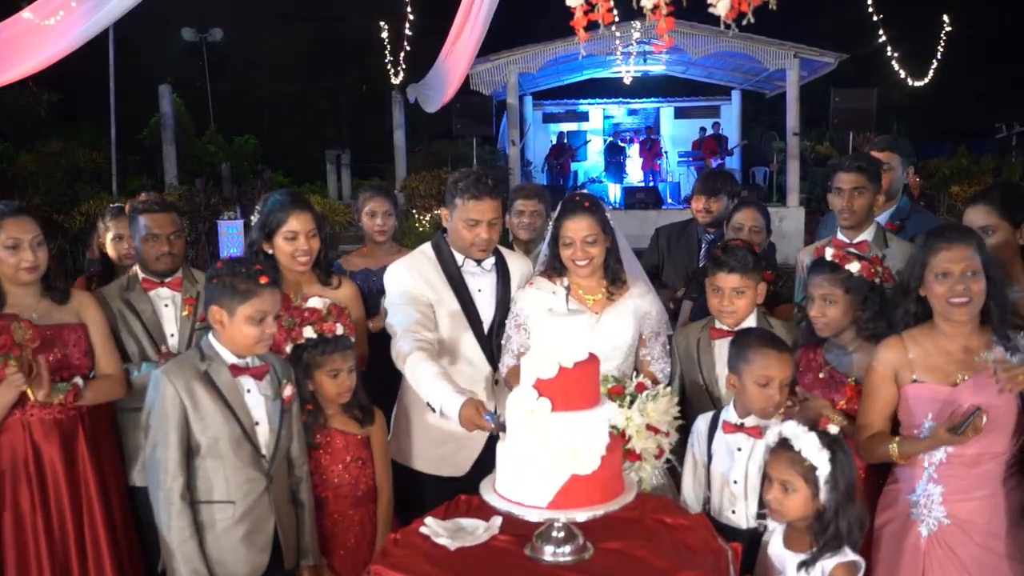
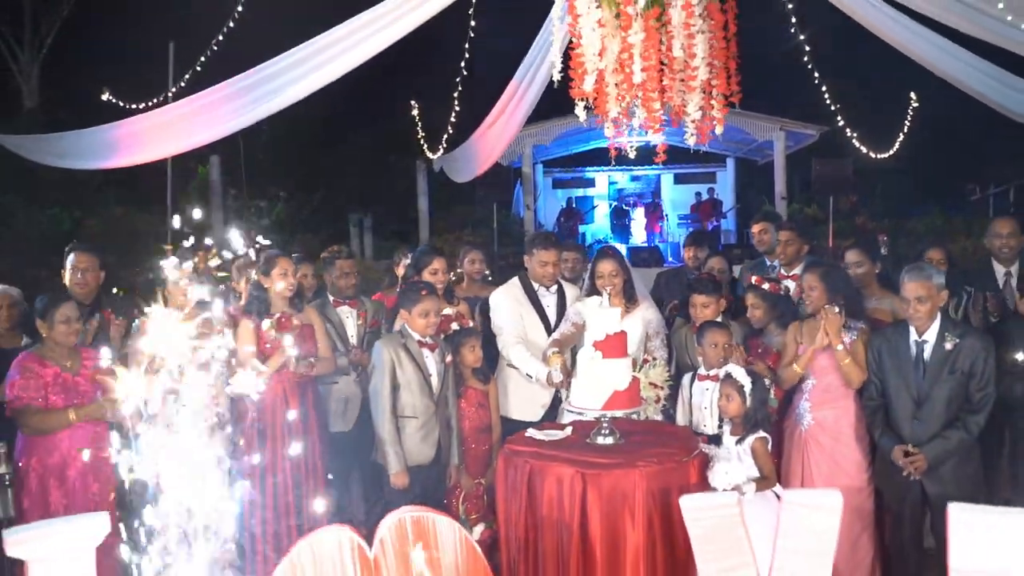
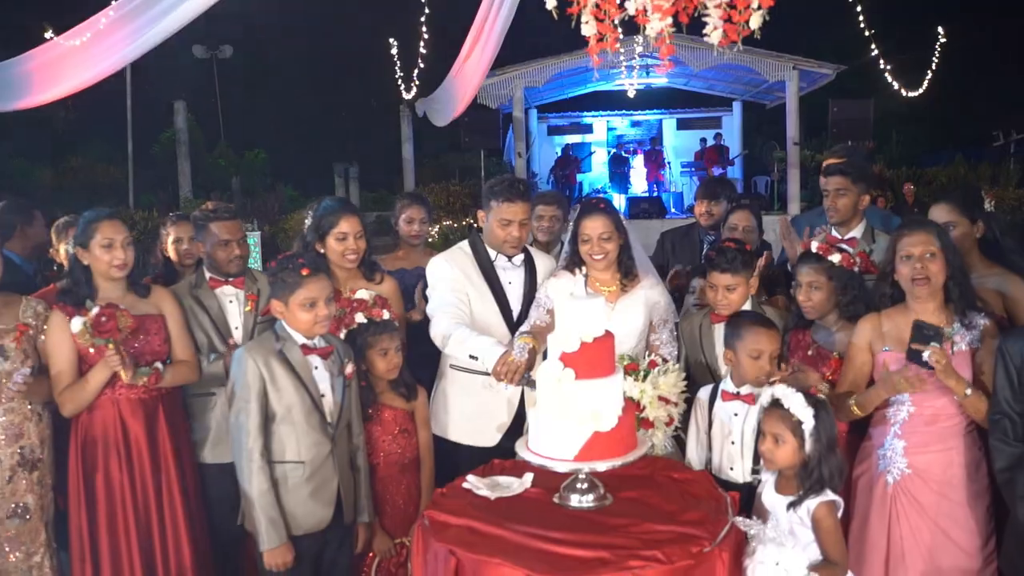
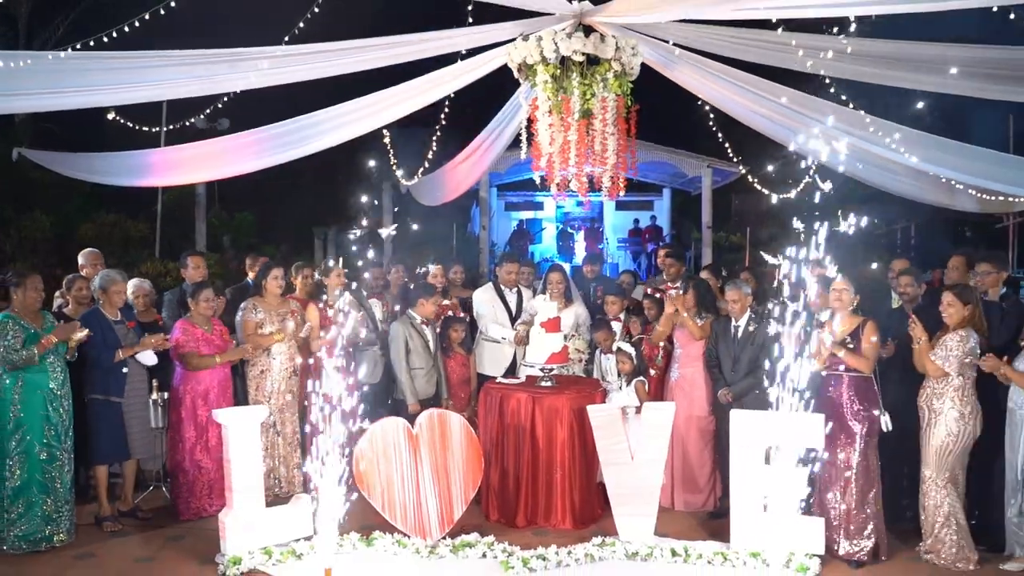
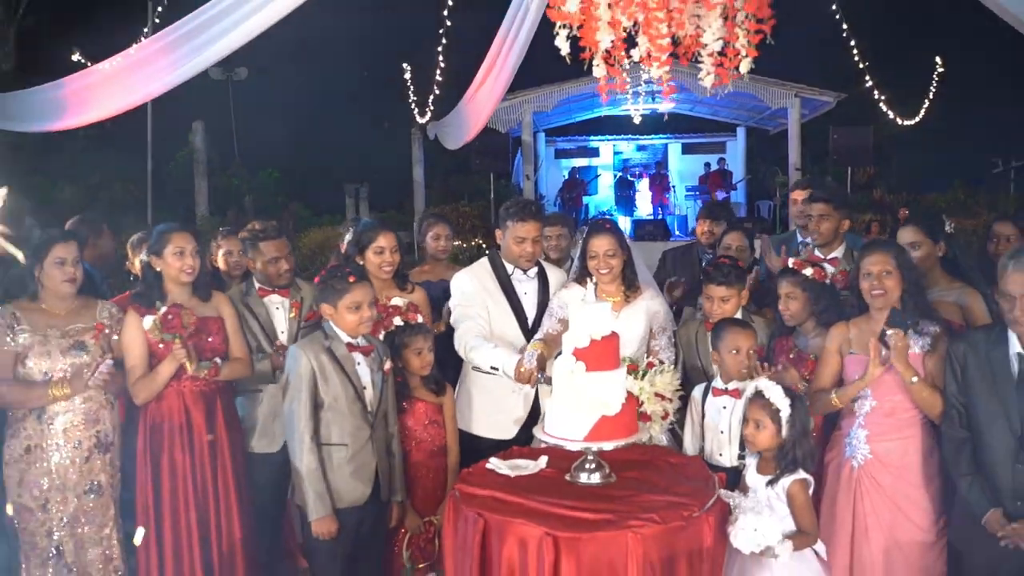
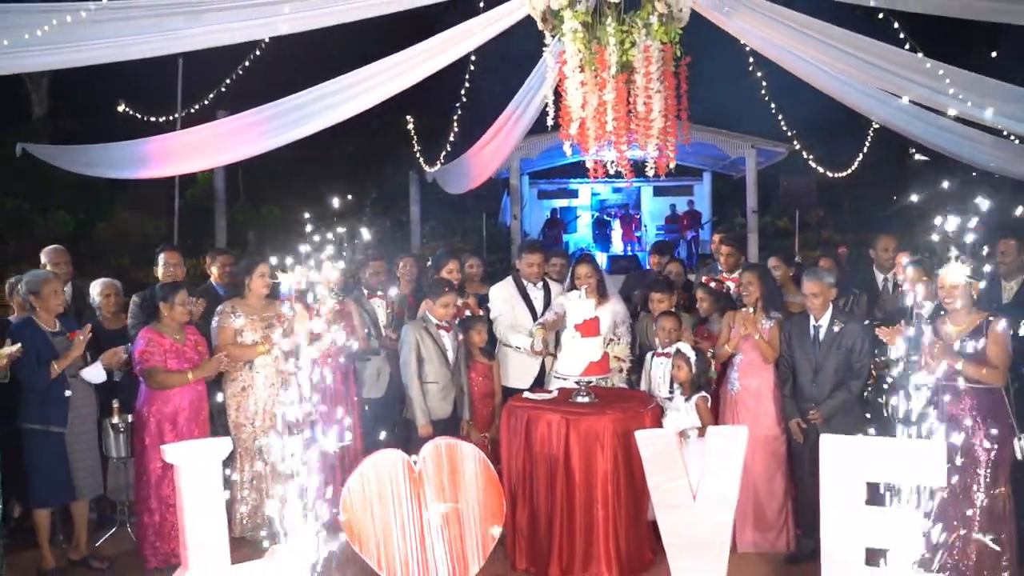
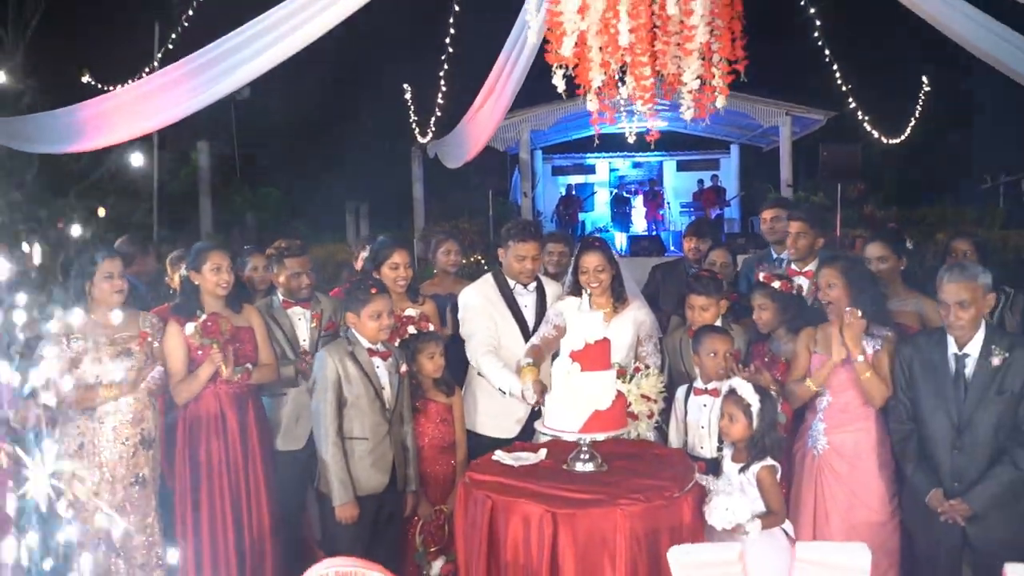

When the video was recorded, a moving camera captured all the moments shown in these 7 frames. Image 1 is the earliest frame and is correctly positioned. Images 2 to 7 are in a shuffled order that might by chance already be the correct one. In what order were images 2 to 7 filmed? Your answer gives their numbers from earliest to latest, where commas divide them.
3, 5, 7, 2, 6, 4
